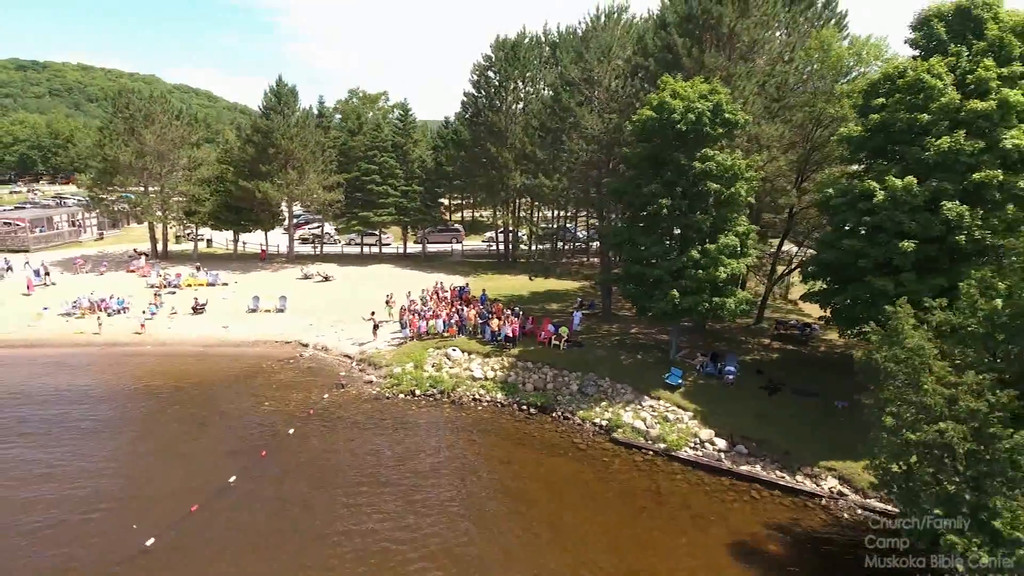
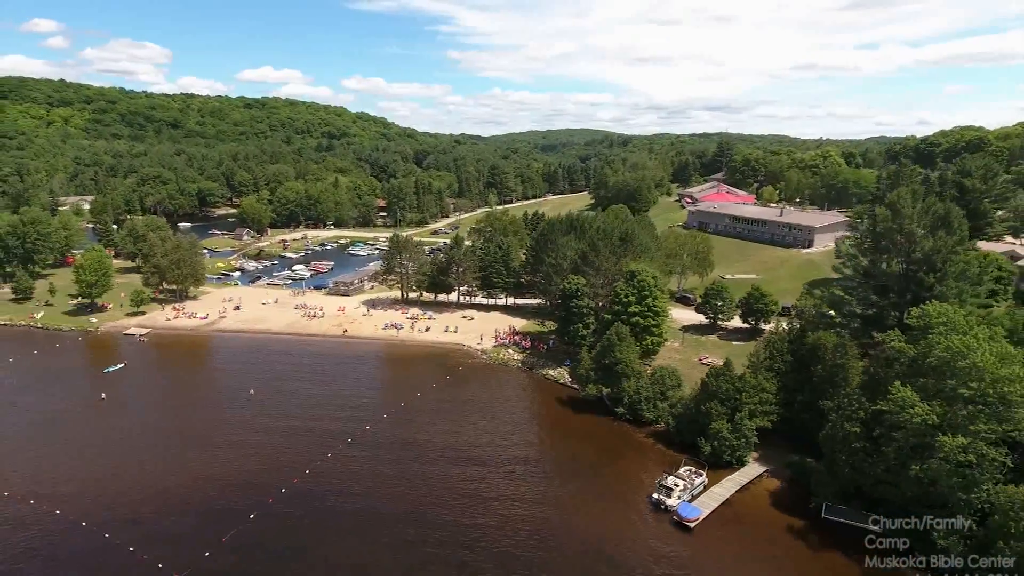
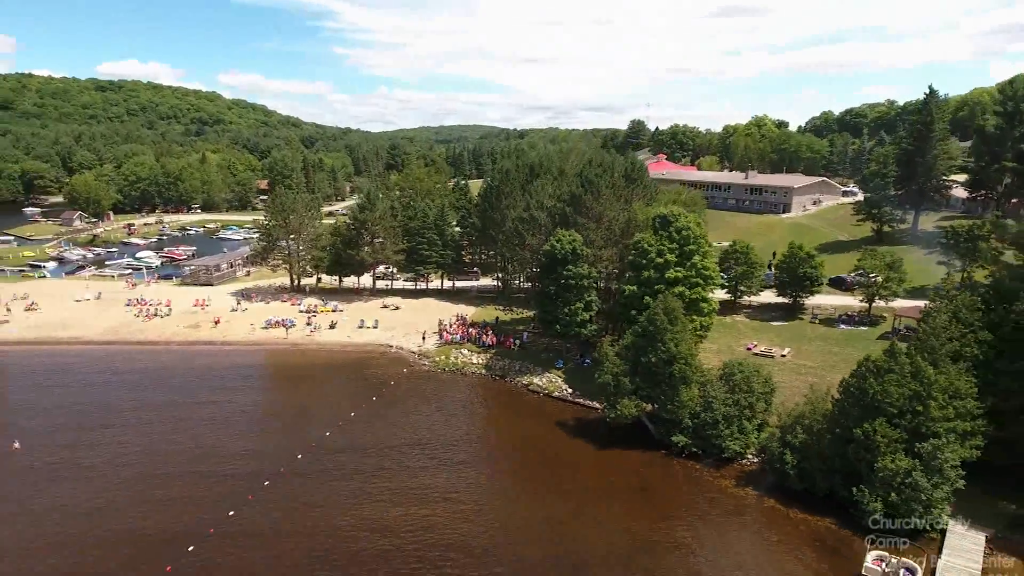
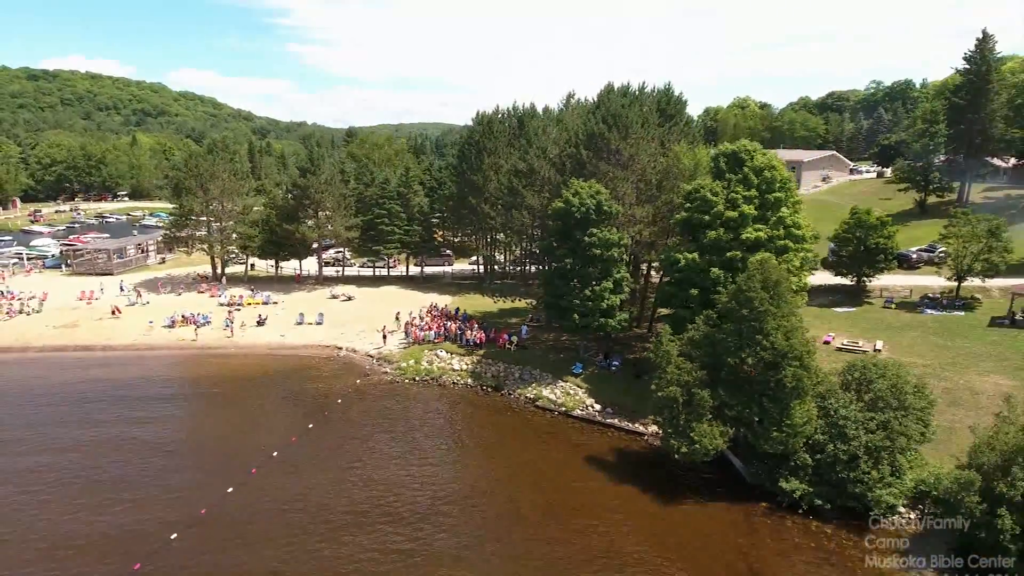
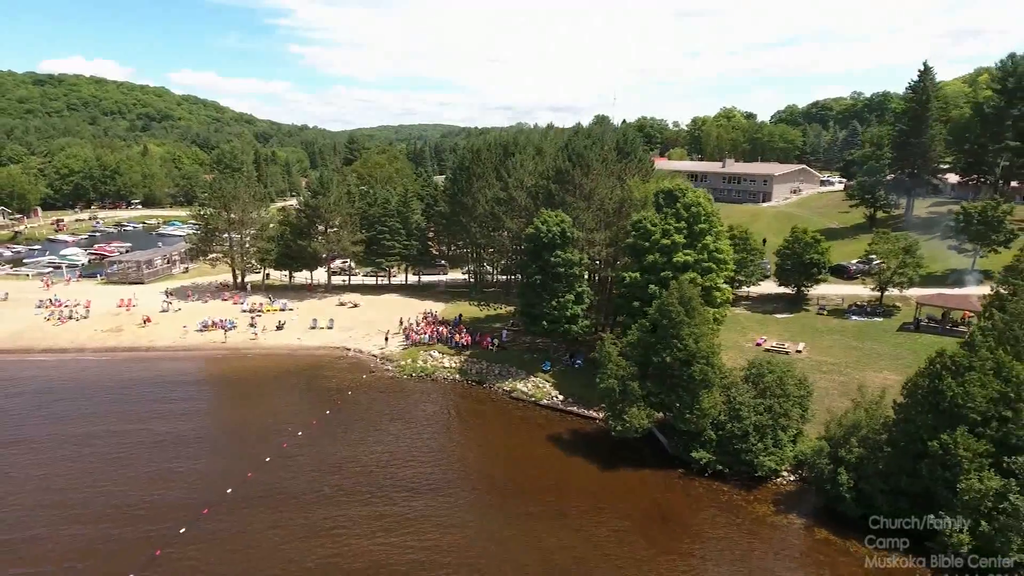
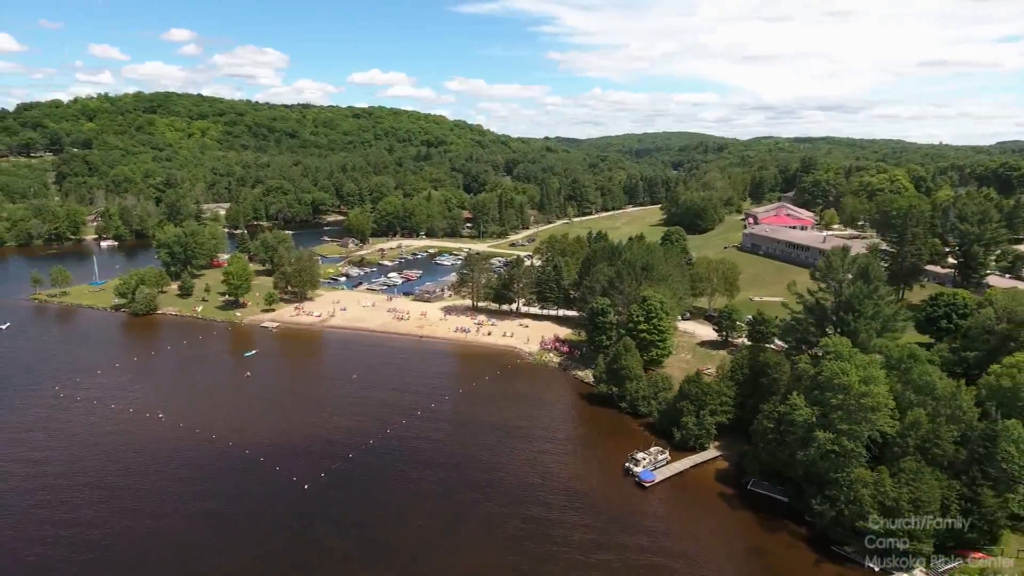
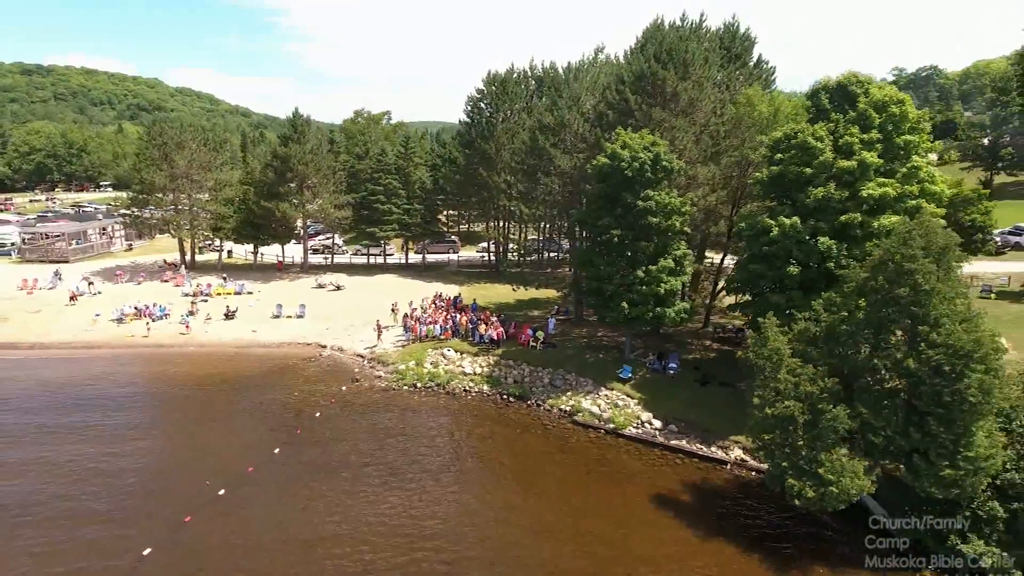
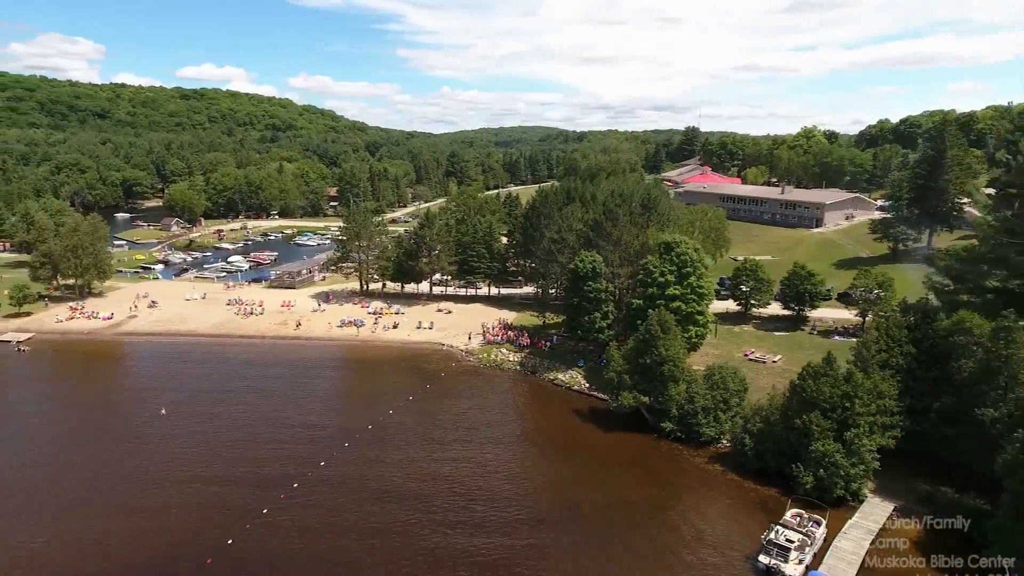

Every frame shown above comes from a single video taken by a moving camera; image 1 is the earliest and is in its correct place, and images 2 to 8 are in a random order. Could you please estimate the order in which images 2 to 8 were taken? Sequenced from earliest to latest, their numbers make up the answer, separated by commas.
7, 4, 5, 3, 8, 2, 6
